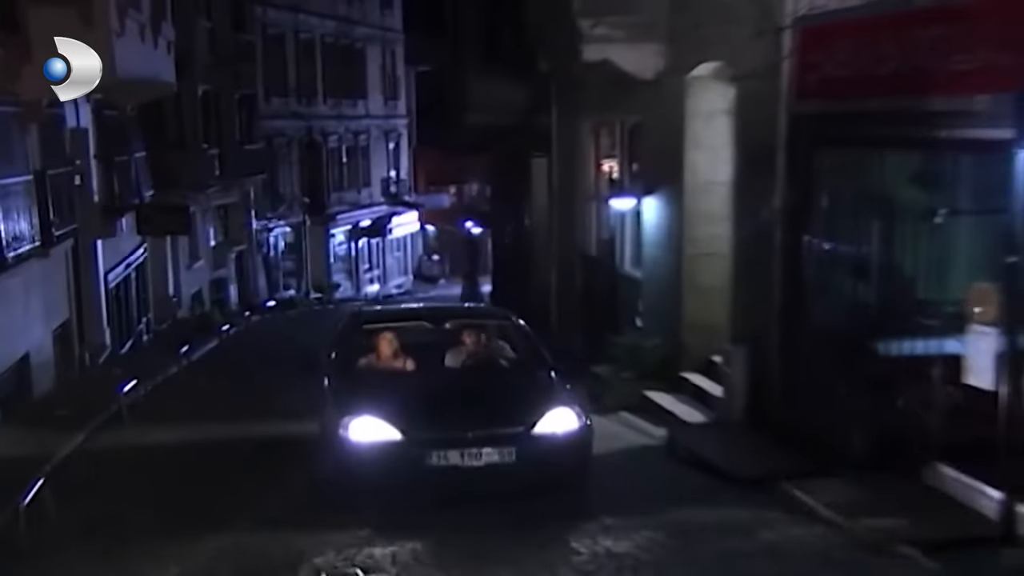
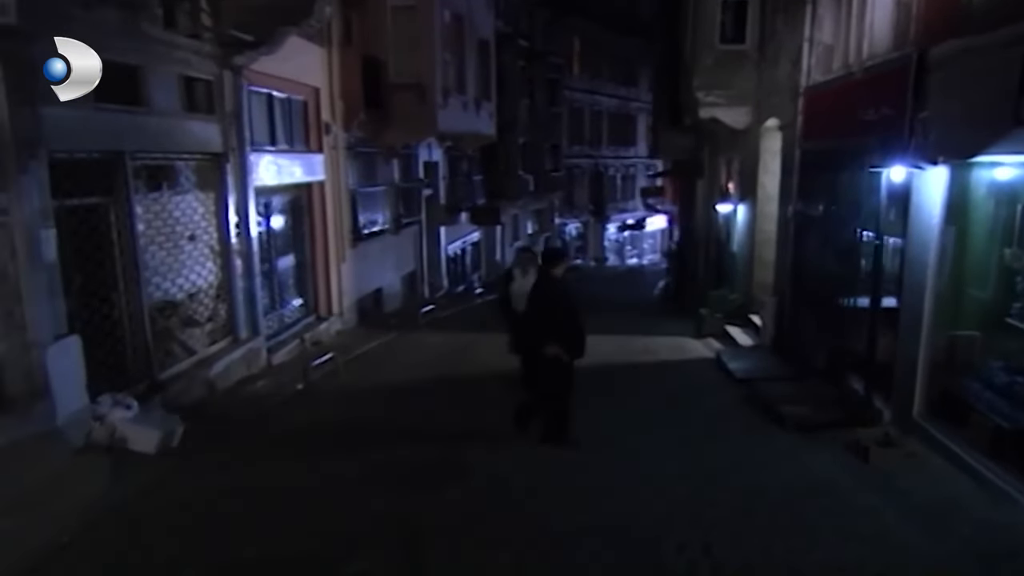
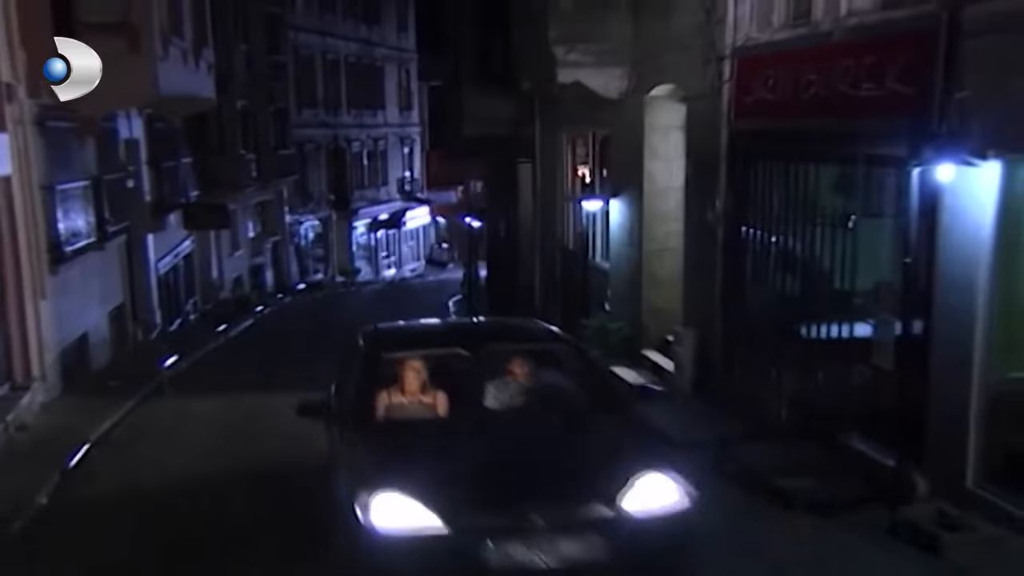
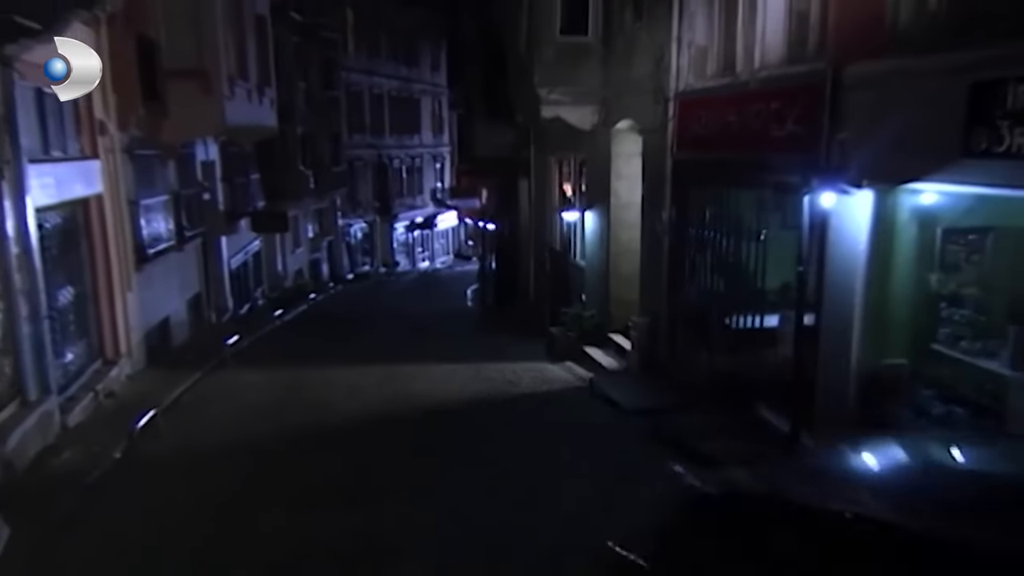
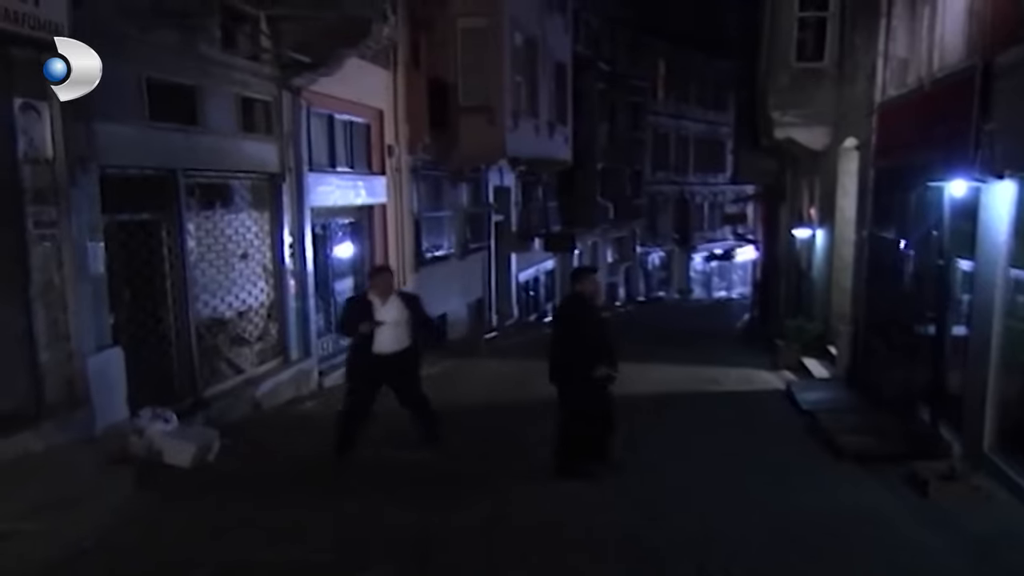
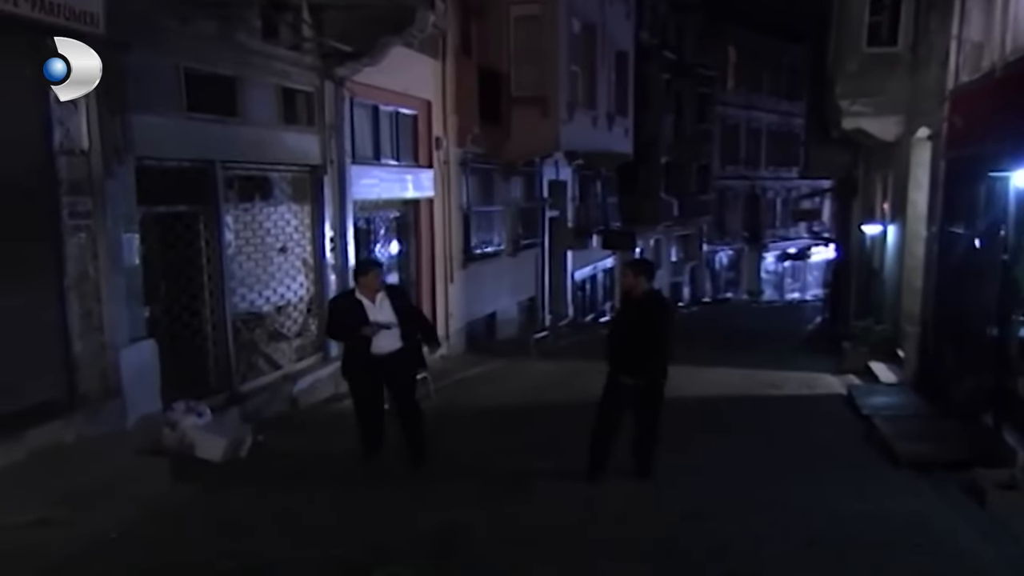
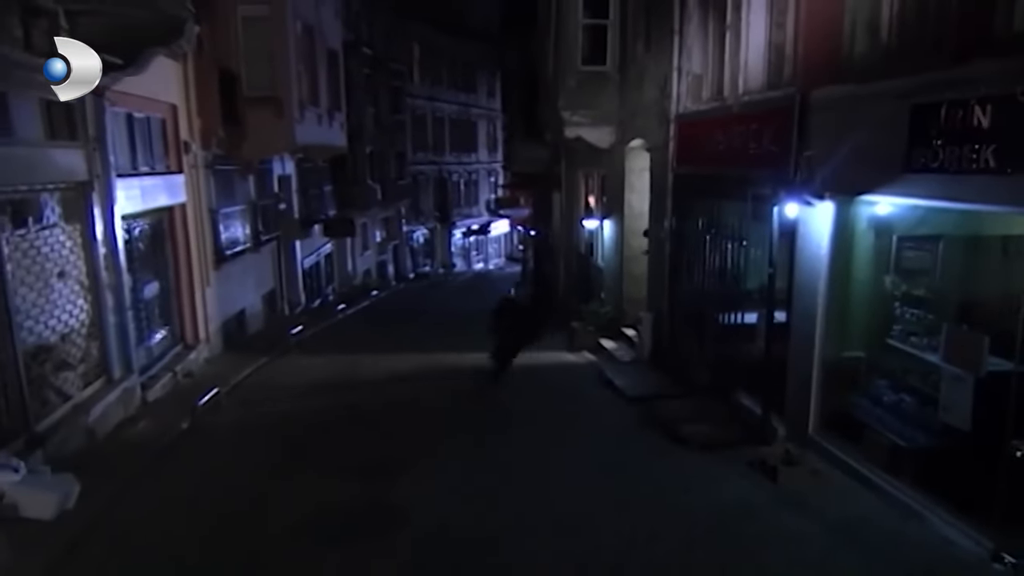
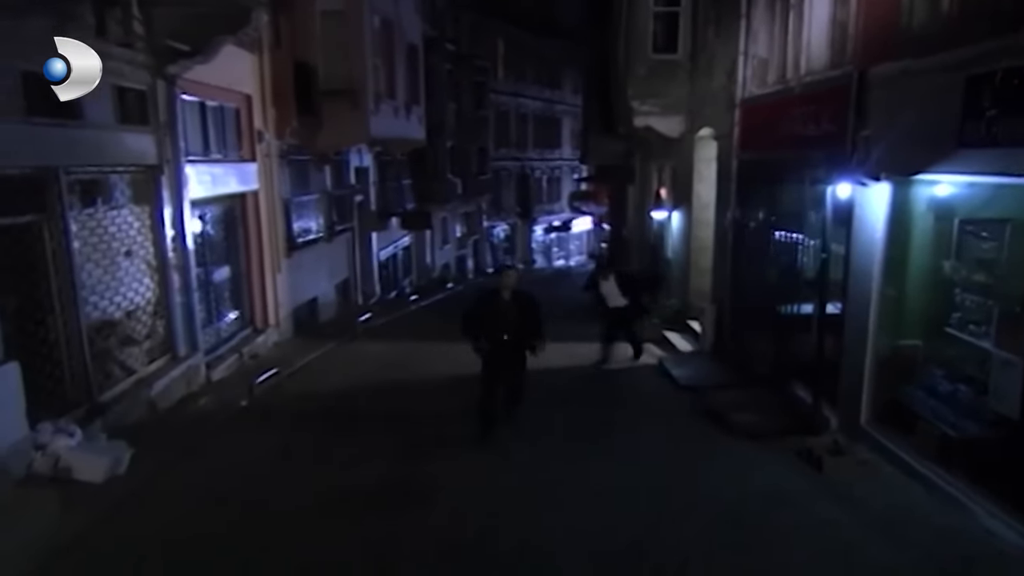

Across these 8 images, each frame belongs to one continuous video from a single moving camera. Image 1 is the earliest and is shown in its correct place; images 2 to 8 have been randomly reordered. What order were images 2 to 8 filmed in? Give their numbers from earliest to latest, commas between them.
3, 4, 7, 8, 2, 5, 6
